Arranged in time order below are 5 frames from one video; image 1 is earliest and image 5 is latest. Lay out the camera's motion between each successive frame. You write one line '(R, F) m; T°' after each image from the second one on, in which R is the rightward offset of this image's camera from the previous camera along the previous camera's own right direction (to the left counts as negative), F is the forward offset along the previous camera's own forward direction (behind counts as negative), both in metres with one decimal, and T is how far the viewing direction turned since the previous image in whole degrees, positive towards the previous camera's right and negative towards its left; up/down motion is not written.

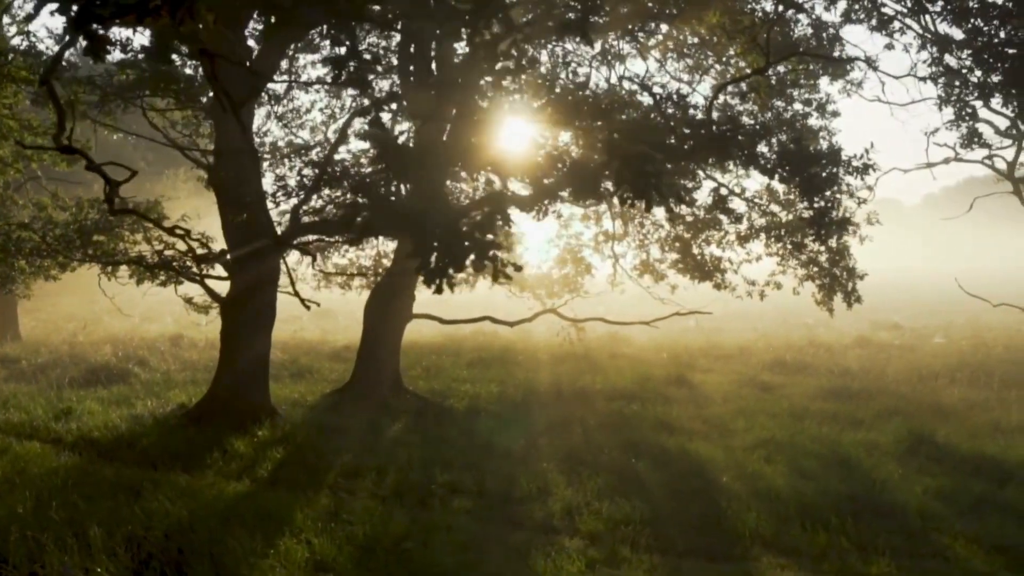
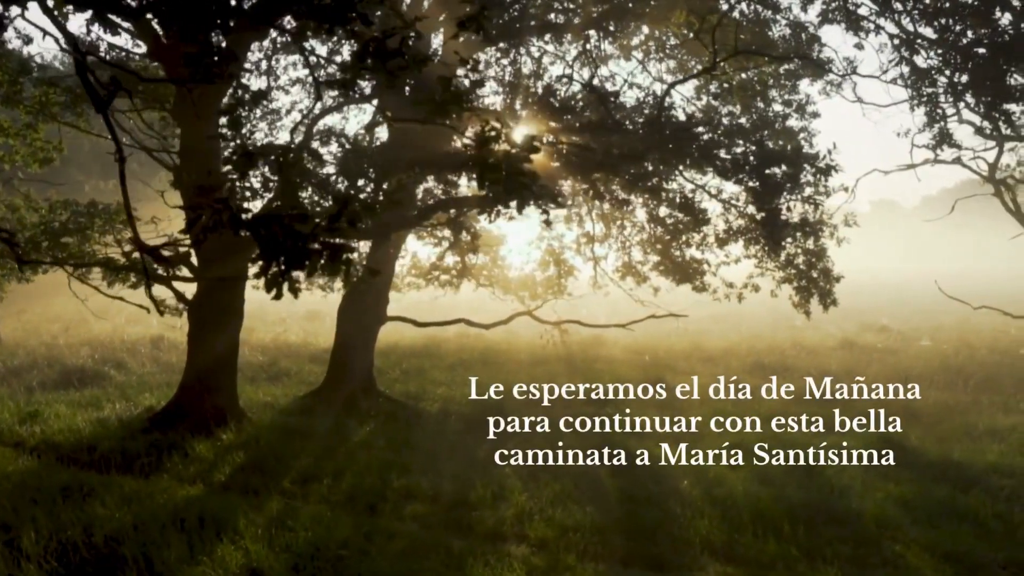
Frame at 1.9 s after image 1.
(+0.5, +0.1) m; 0°
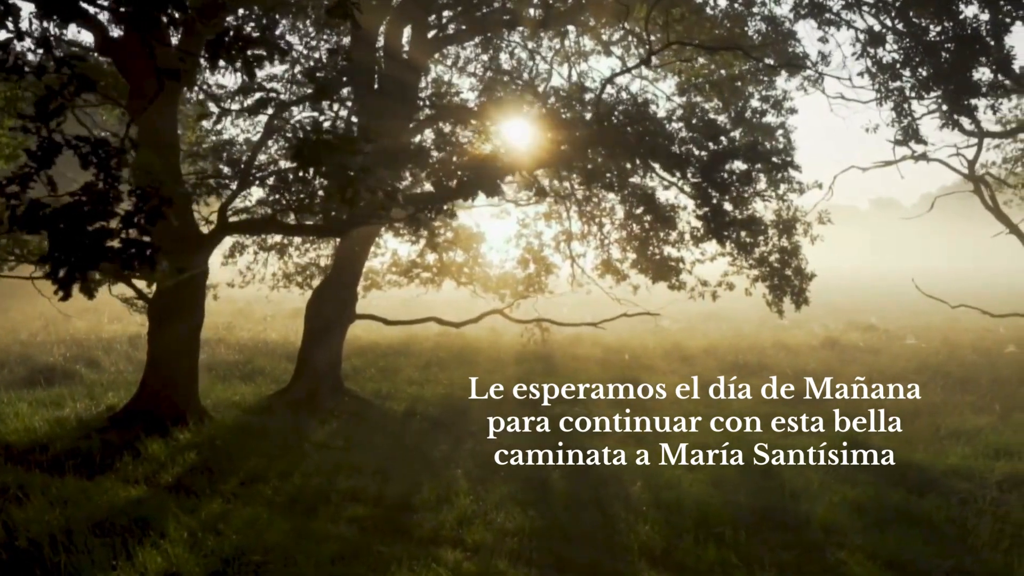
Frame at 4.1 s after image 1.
(+0.6, +0.2) m; 0°
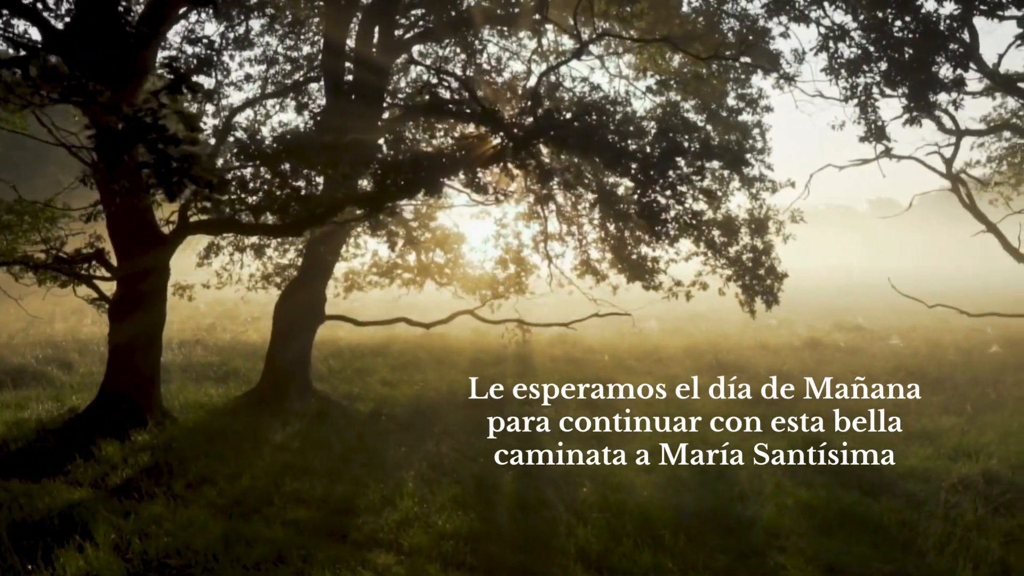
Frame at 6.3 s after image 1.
(+0.5, +0.1) m; 0°
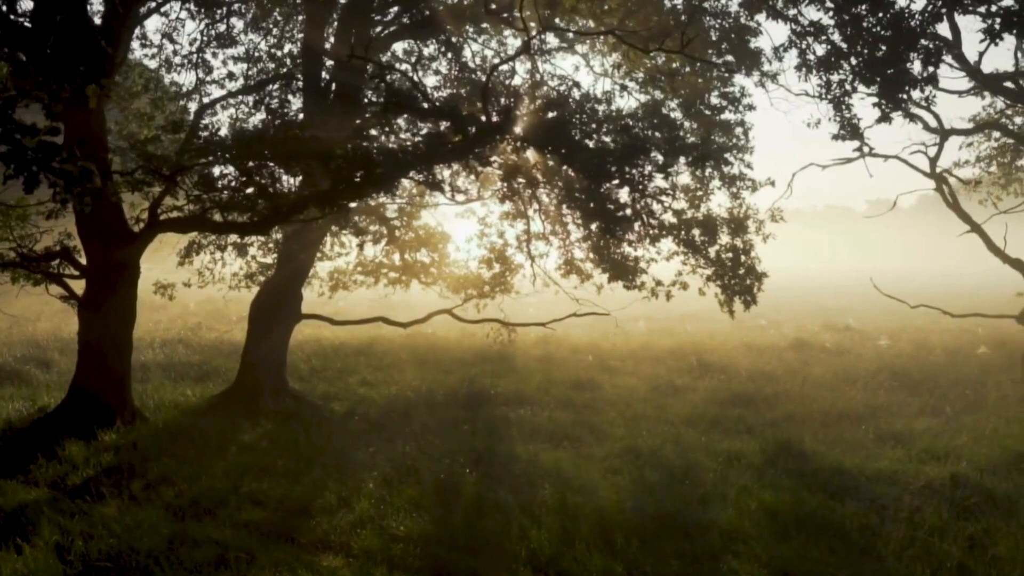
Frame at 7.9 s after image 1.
(+0.4, +0.1) m; 0°
